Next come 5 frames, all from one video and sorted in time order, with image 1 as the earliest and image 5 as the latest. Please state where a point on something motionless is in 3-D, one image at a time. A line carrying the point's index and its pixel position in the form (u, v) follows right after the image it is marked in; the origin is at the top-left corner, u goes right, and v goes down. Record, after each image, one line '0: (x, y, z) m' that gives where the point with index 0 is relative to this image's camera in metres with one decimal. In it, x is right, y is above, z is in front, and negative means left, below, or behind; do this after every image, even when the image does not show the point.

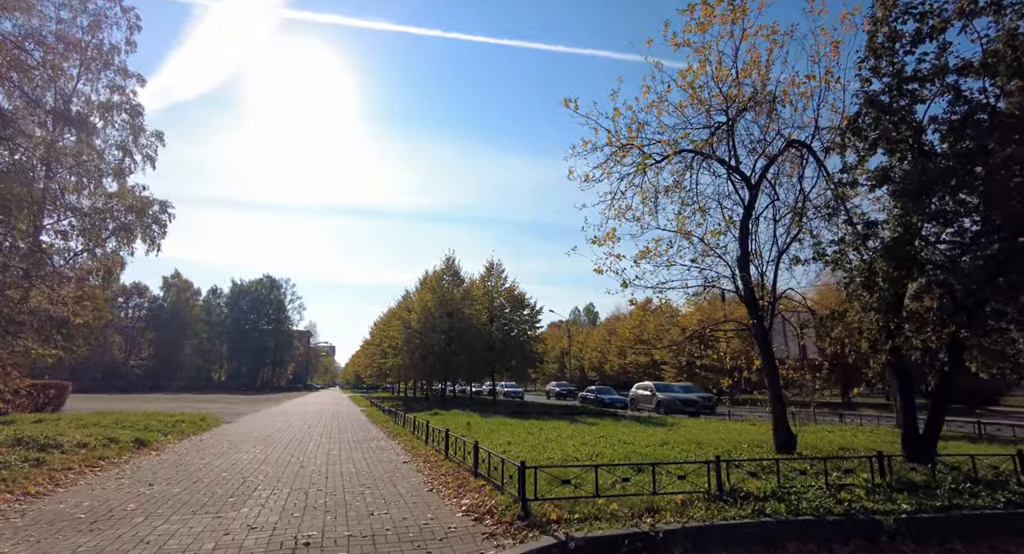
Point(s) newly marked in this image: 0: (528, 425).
0: (+0.5, -4.7, +16.5) m
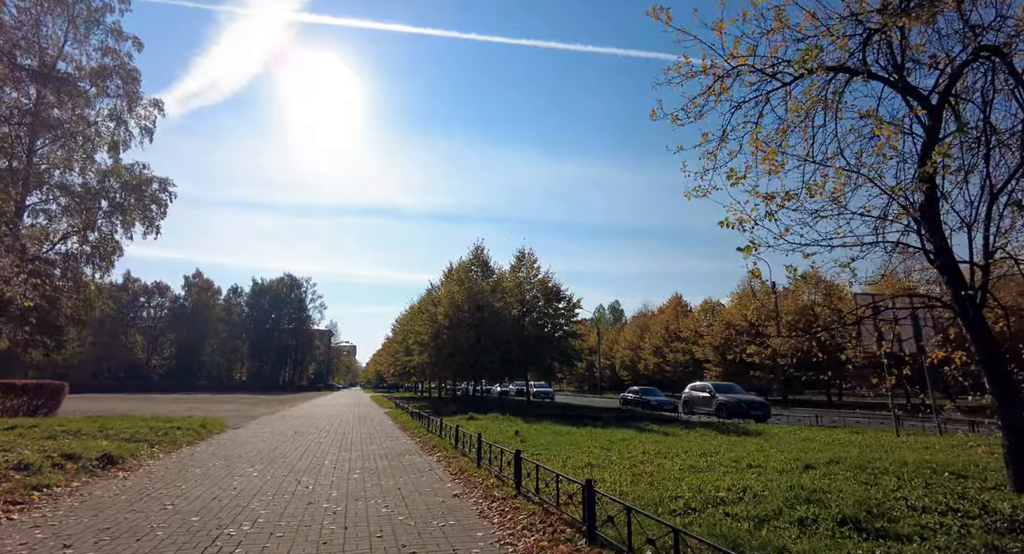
0: (+2.0, -4.0, +13.5) m
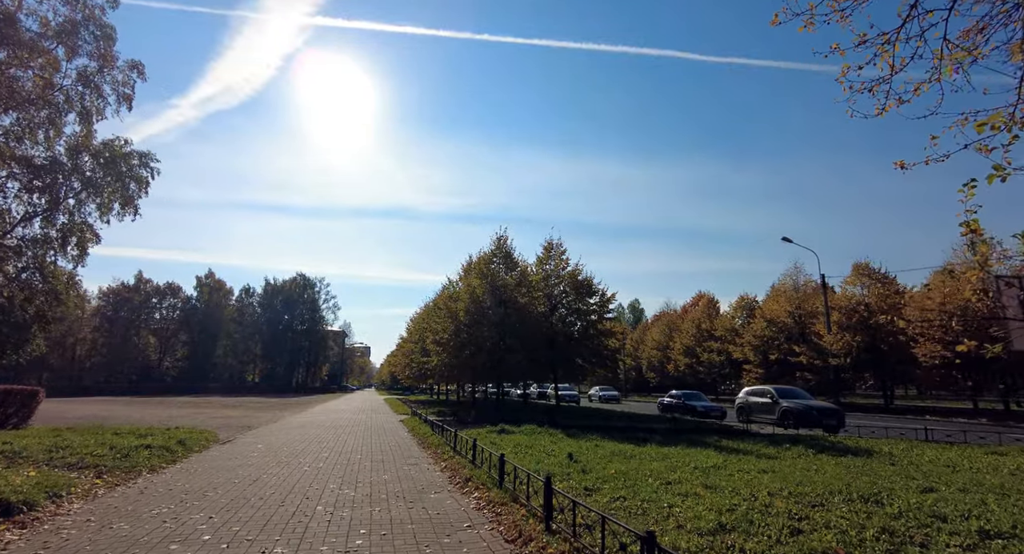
0: (+3.0, -3.6, +10.4) m
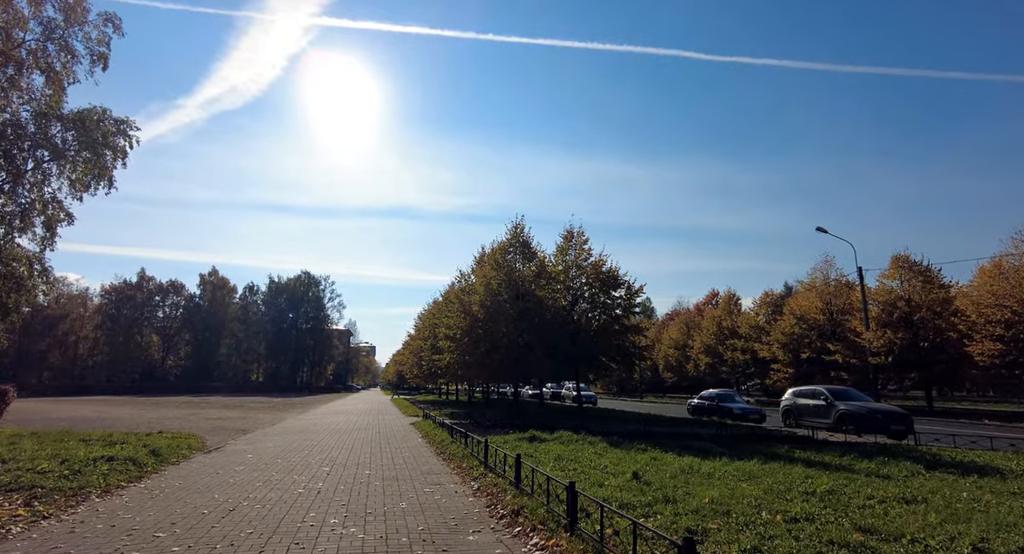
0: (+3.8, -3.1, +8.1) m
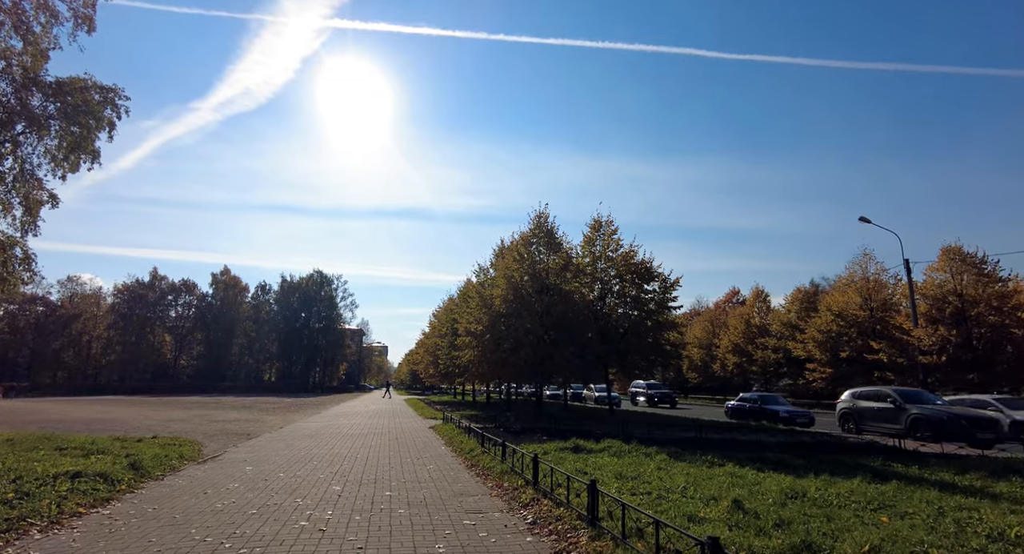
0: (+4.5, -2.7, +6.0) m
